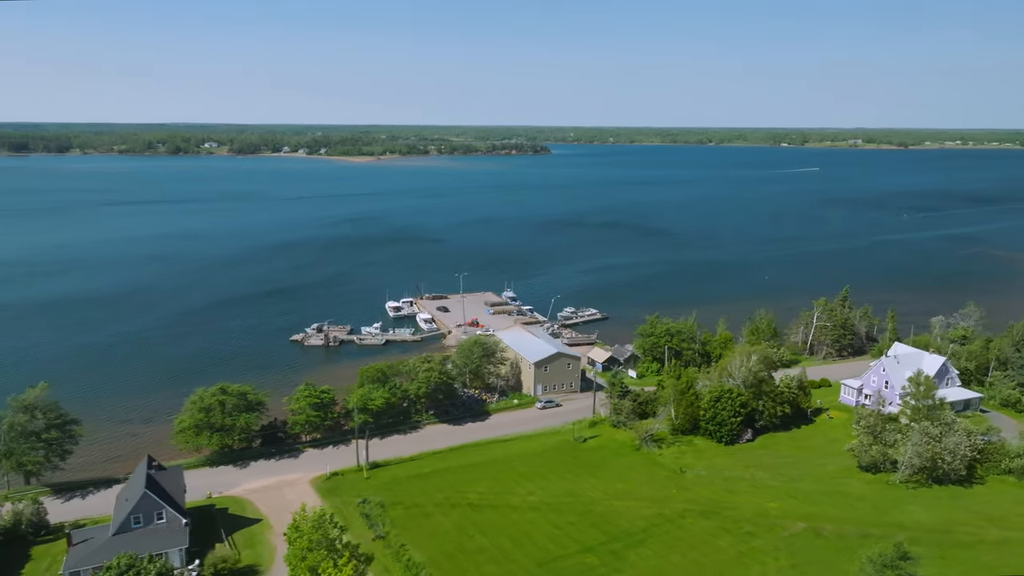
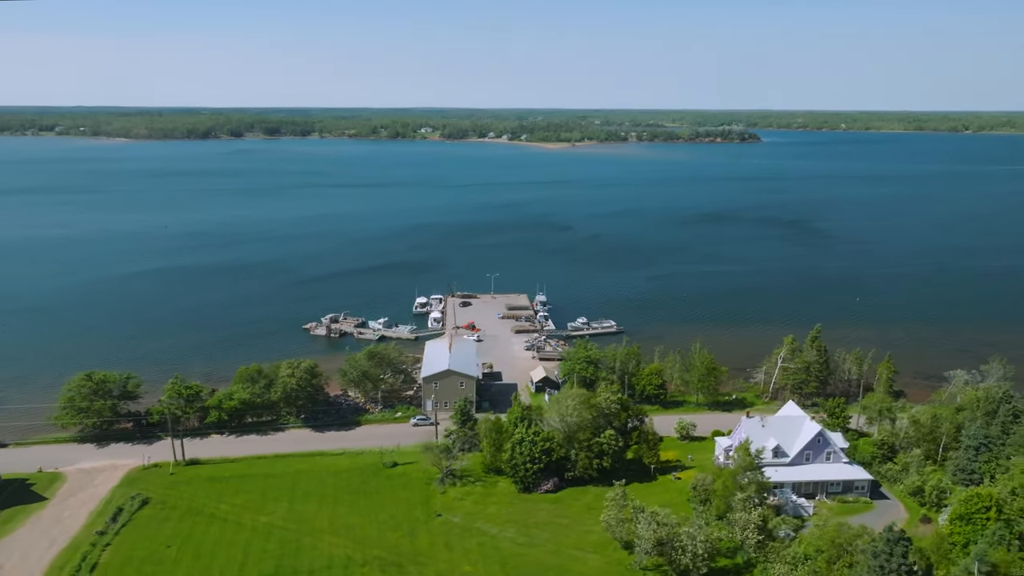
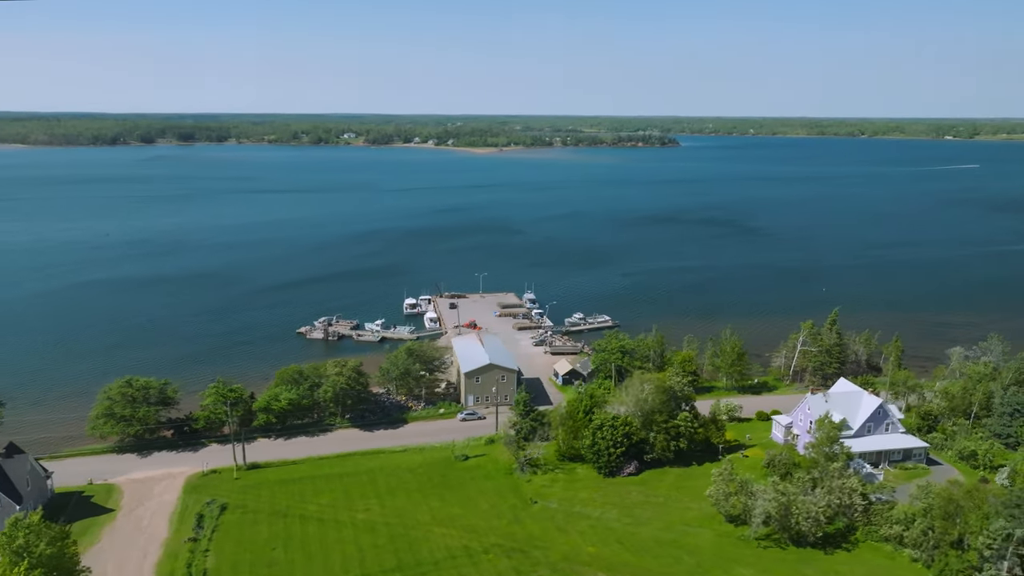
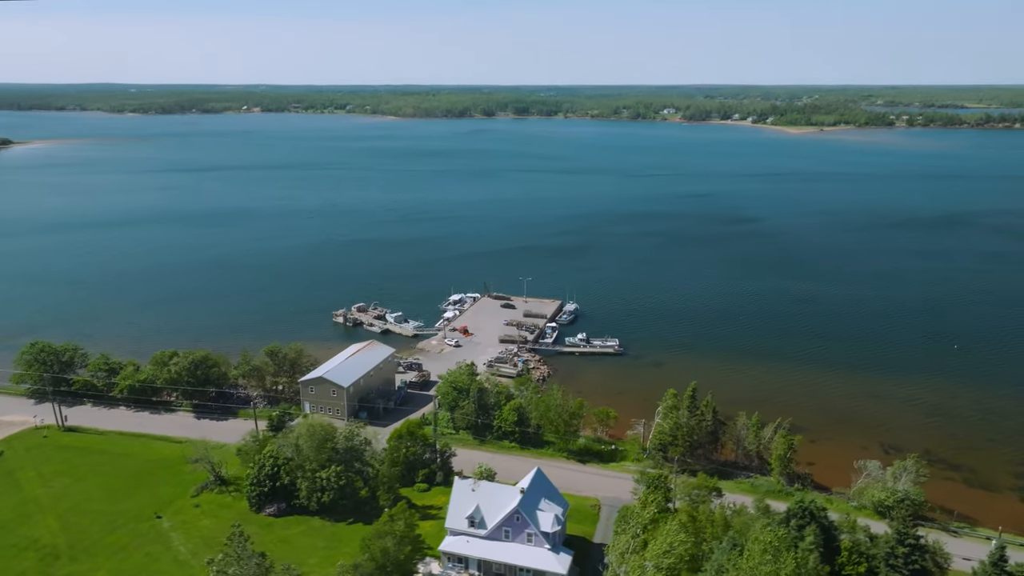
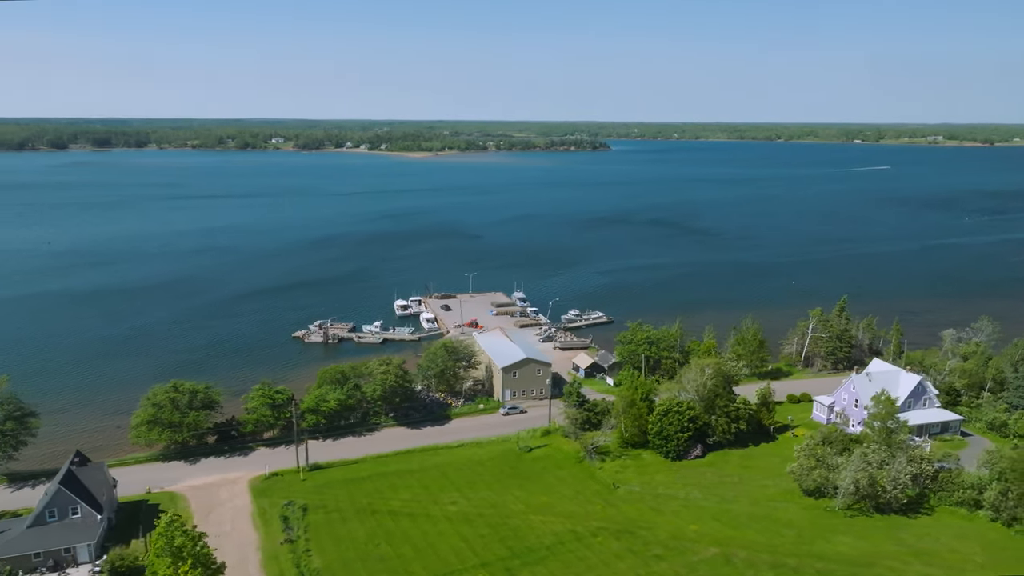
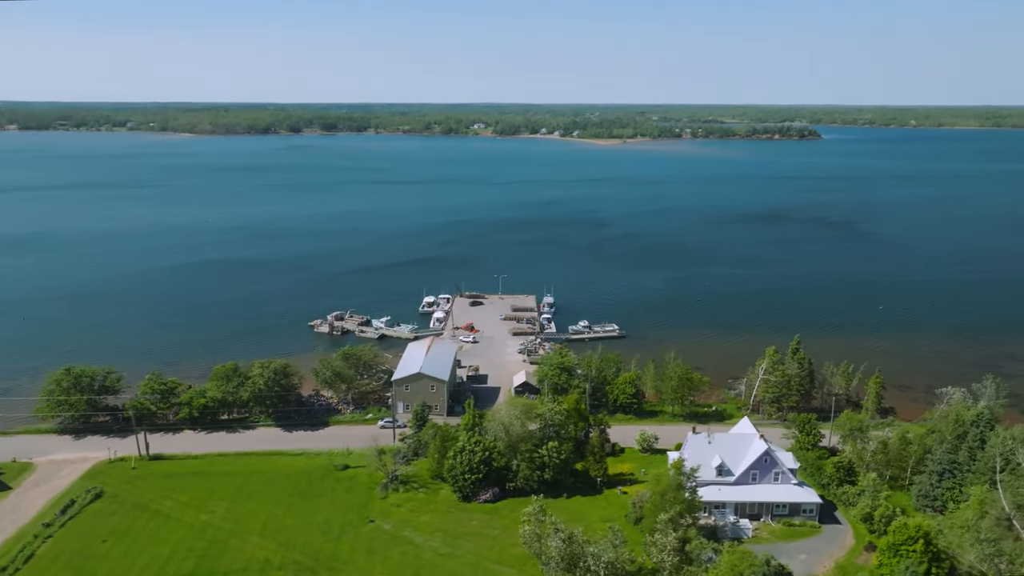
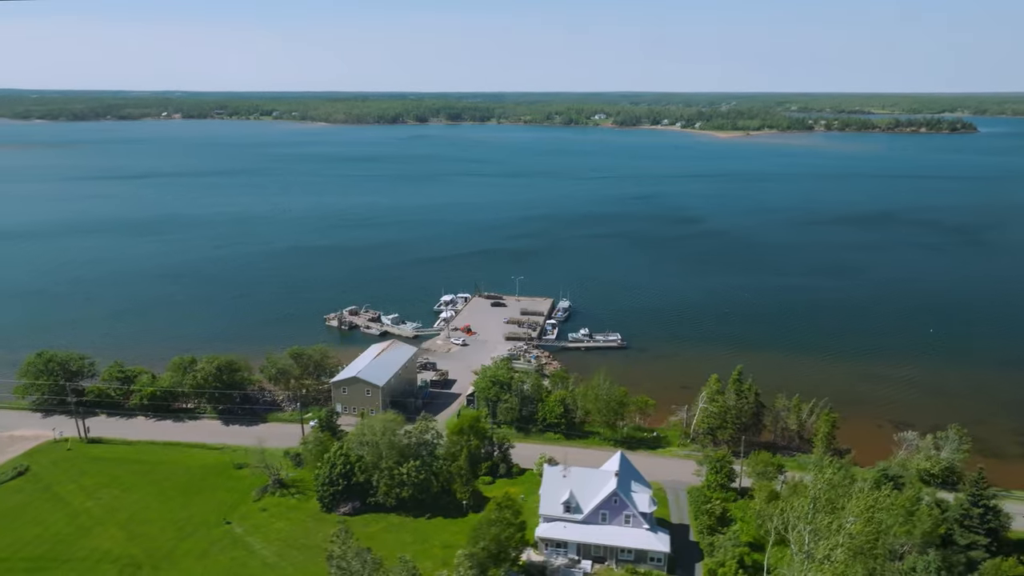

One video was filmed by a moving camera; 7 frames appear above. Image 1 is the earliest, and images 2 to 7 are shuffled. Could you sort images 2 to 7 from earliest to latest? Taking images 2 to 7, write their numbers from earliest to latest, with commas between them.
5, 3, 2, 6, 7, 4
